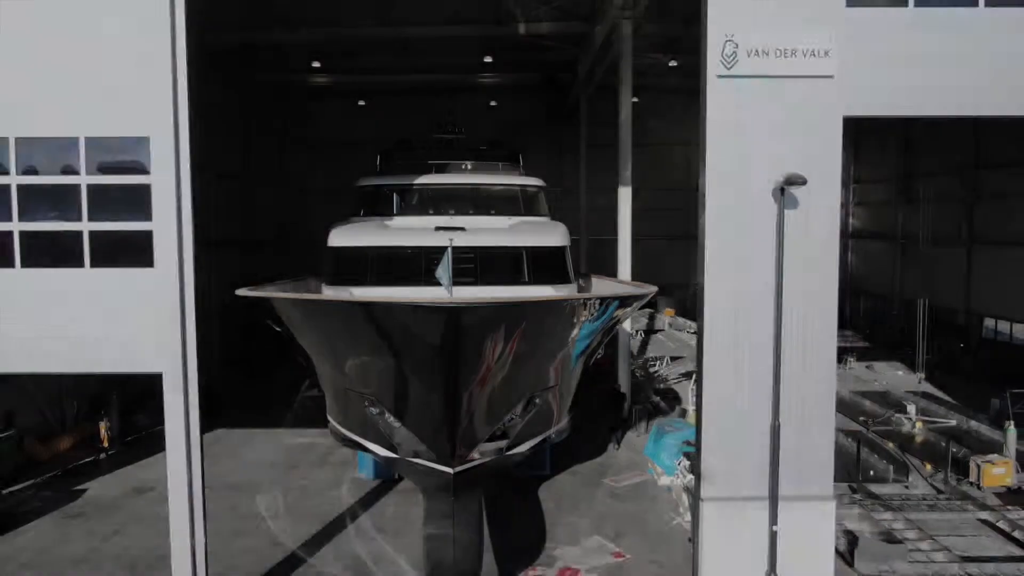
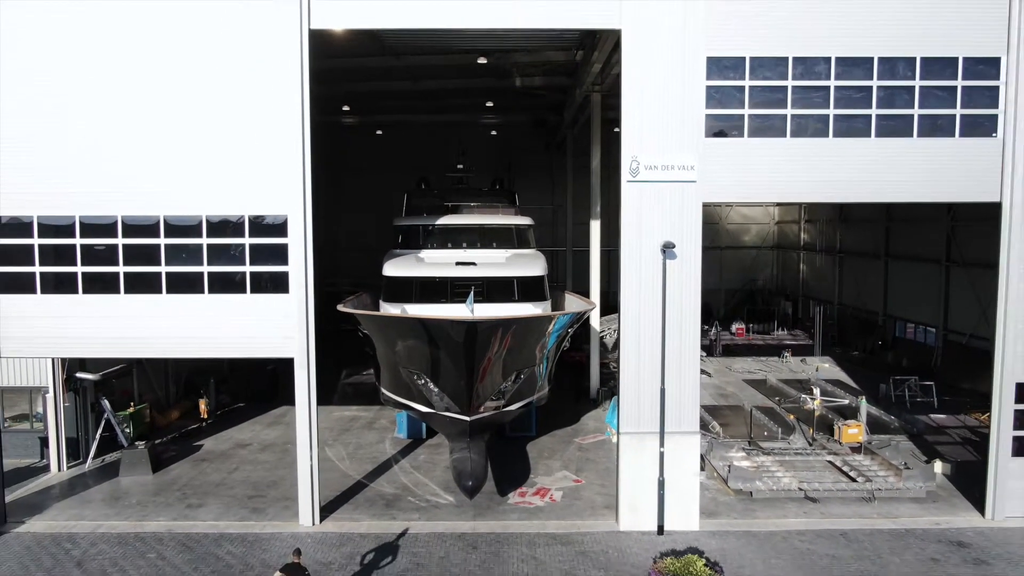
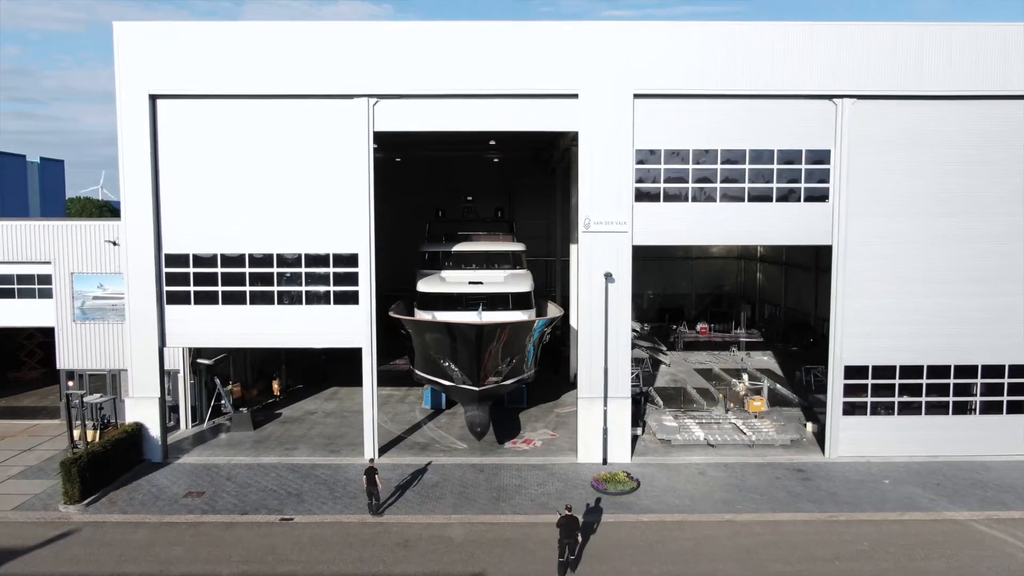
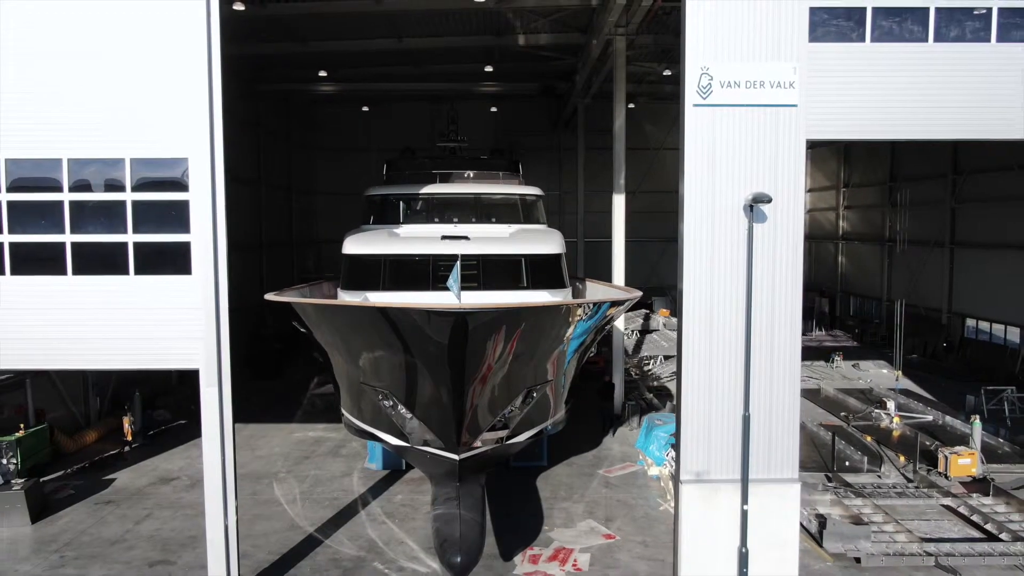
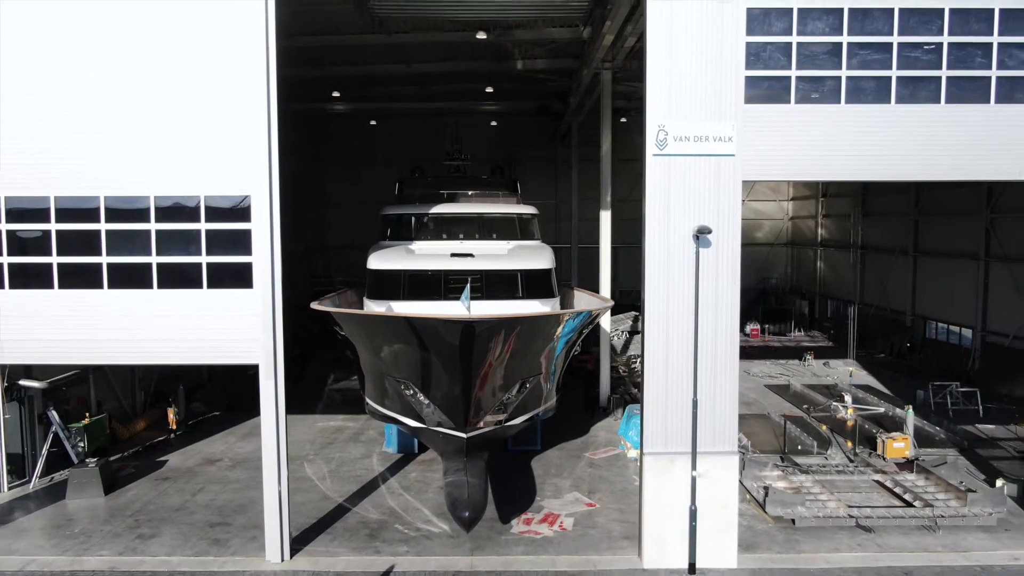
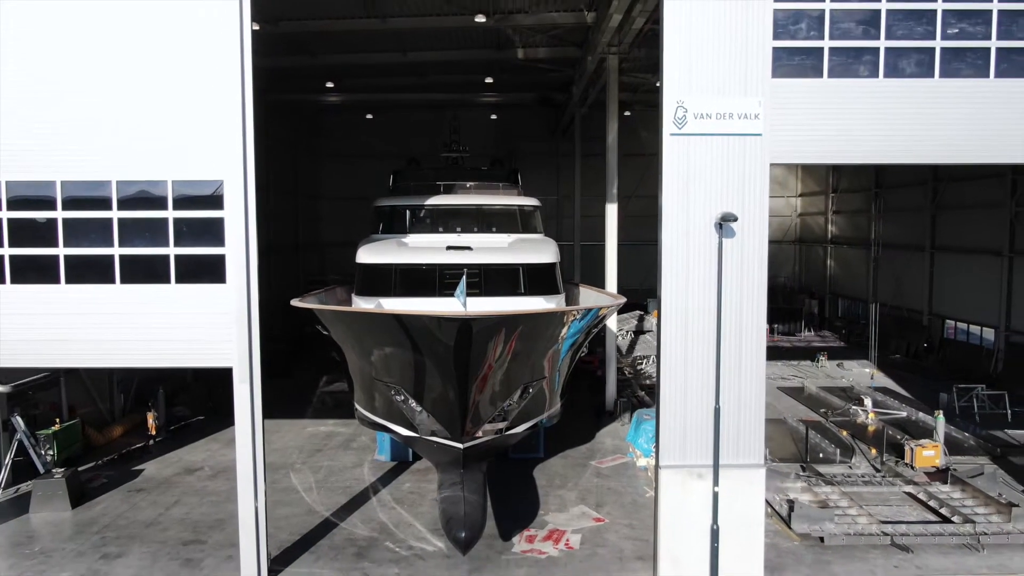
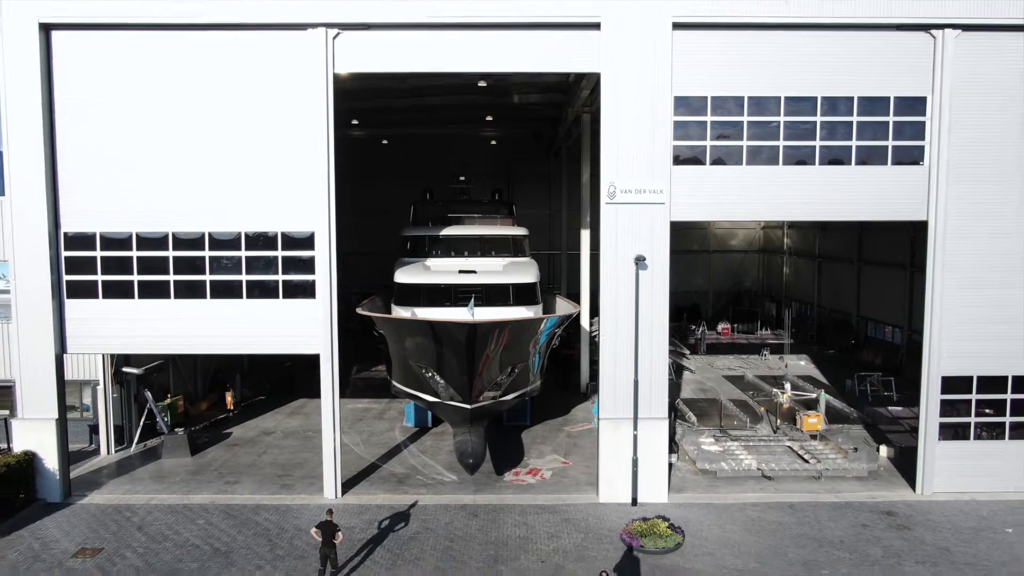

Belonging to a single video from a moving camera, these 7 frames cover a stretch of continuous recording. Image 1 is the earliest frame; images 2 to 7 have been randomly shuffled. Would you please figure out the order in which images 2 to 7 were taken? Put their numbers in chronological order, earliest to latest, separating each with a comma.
4, 6, 5, 2, 7, 3
